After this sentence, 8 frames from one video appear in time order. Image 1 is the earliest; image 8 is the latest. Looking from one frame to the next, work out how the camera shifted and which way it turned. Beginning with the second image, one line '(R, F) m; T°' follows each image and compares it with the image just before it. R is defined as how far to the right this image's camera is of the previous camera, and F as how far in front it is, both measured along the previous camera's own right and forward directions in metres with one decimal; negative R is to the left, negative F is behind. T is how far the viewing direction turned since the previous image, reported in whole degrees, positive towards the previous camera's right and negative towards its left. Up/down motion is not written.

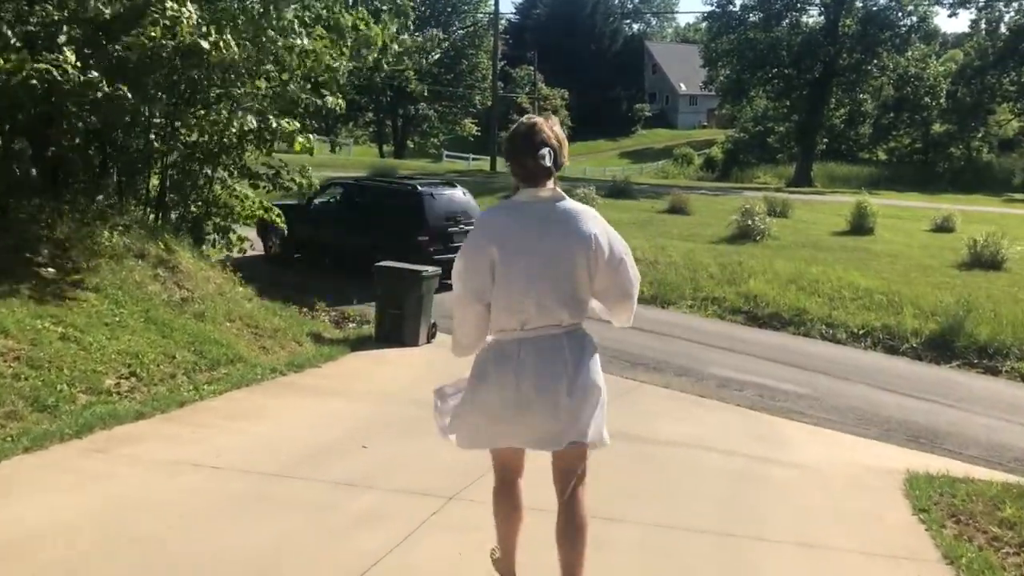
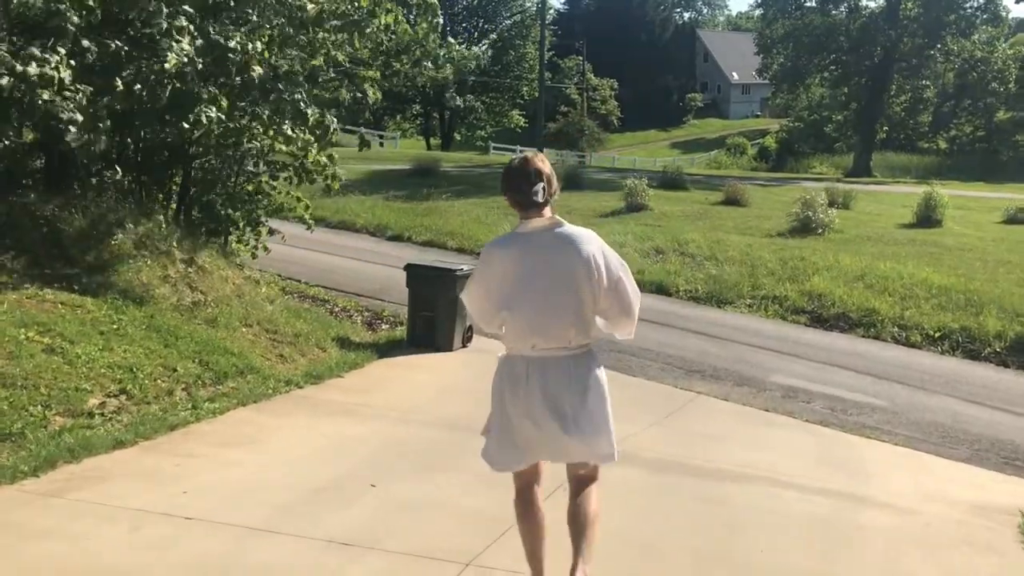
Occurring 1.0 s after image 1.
(+0.1, +0.9) m; -3°
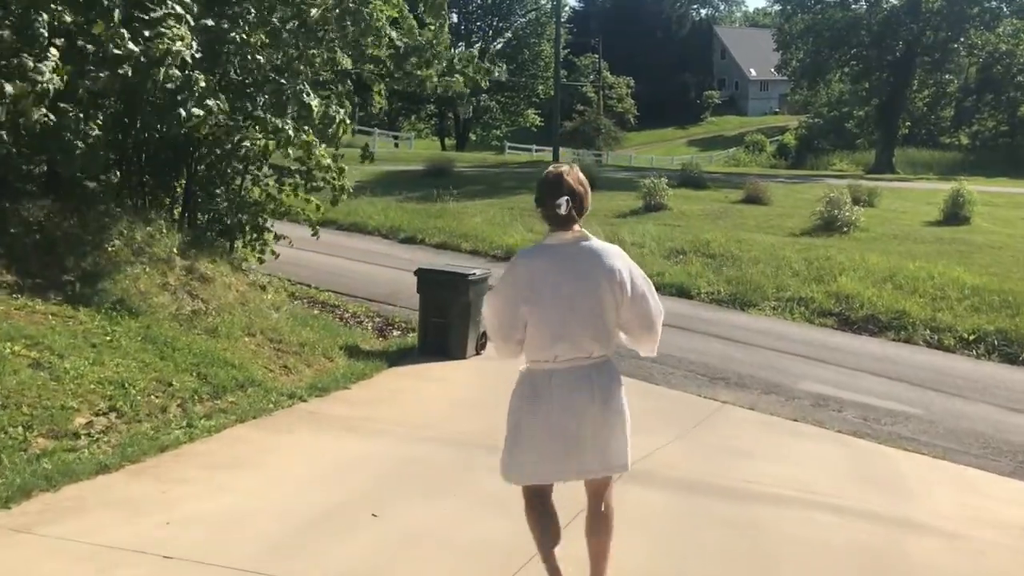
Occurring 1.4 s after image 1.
(0.0, +0.4) m; -1°
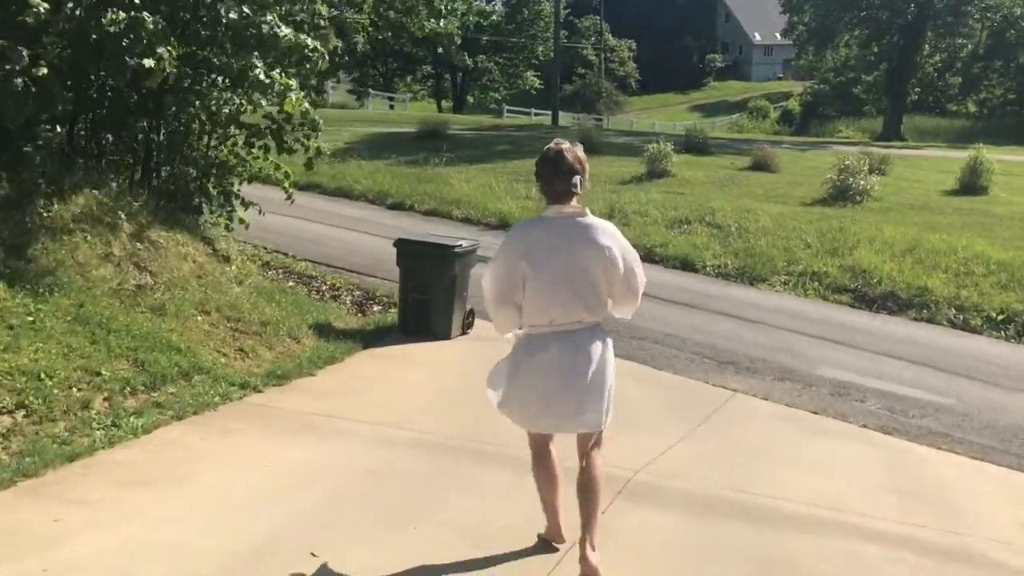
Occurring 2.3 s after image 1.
(+0.1, +0.9) m; 0°
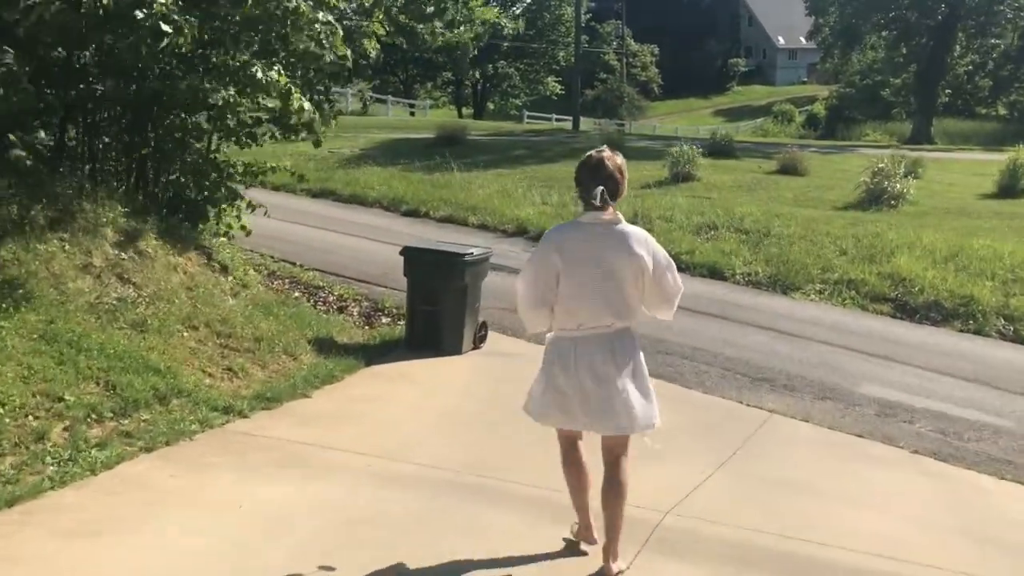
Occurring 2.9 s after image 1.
(+0.1, +0.6) m; -1°
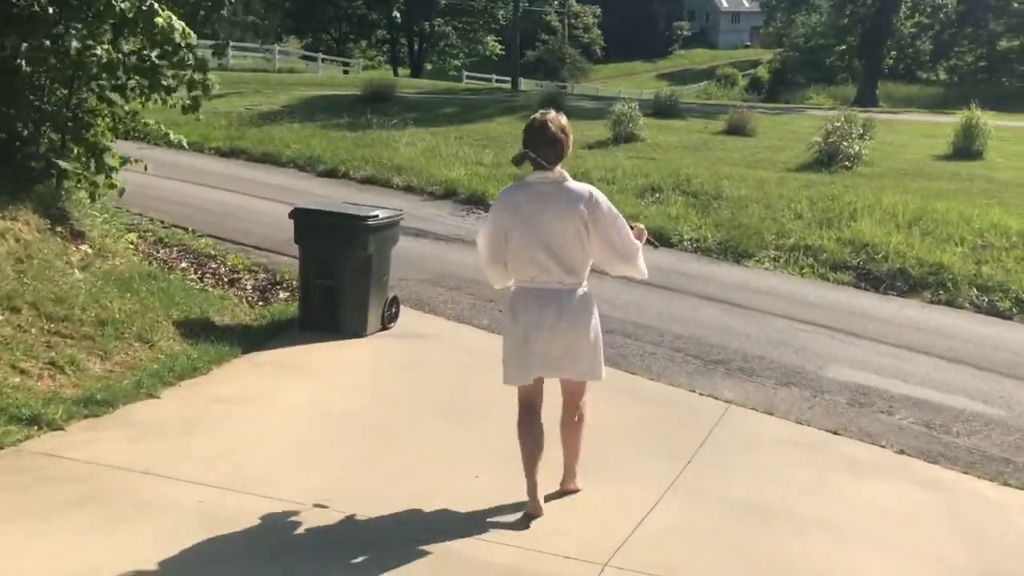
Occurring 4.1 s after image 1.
(+0.2, +1.3) m; +3°
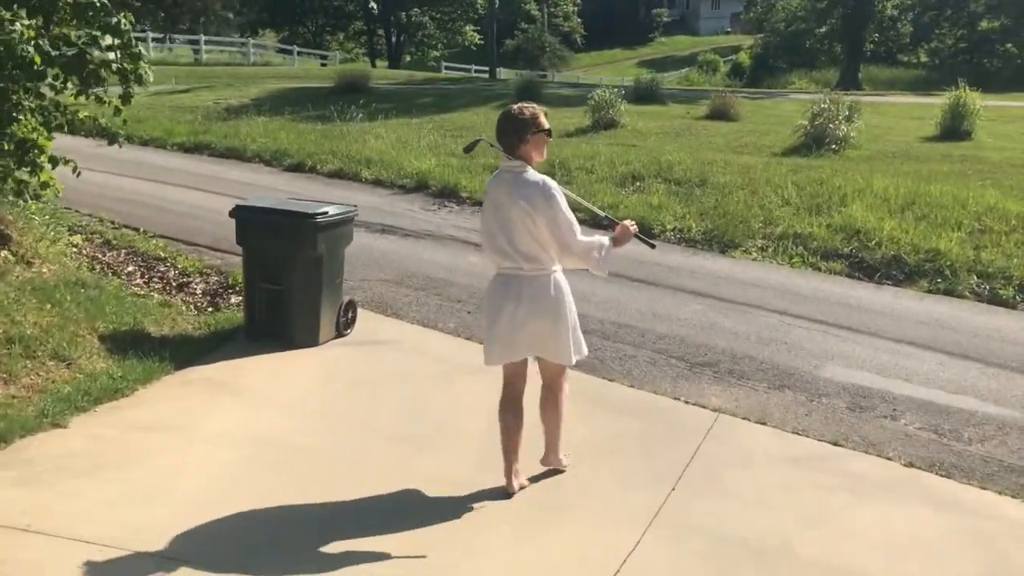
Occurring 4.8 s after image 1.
(+0.1, +0.6) m; +1°
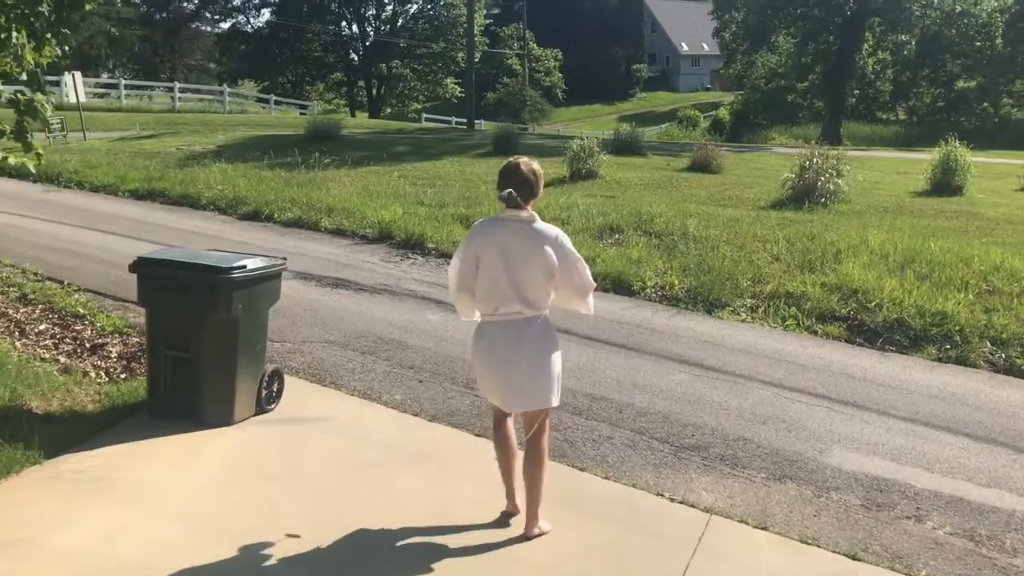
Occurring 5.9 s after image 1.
(+0.1, +0.9) m; +1°
